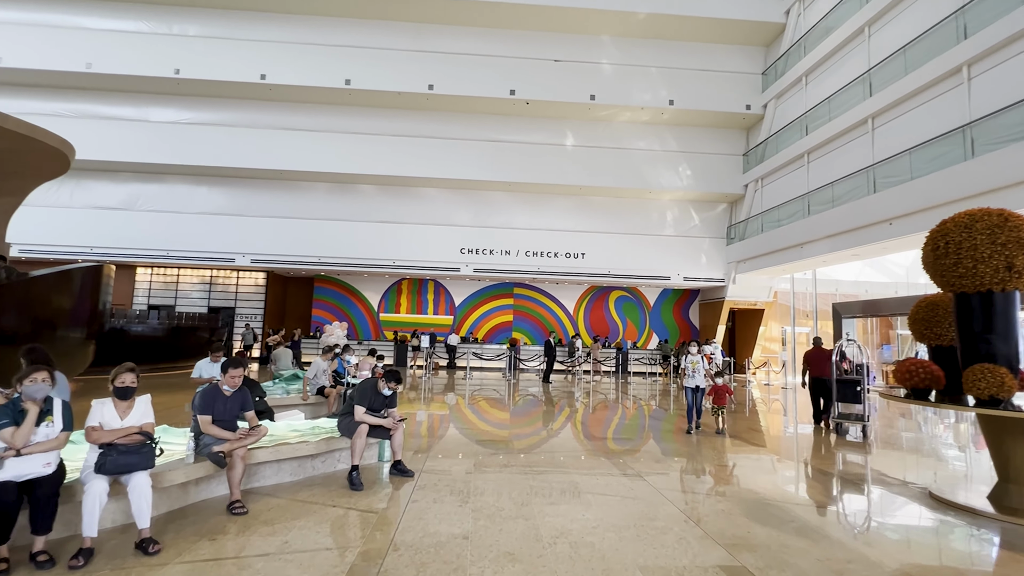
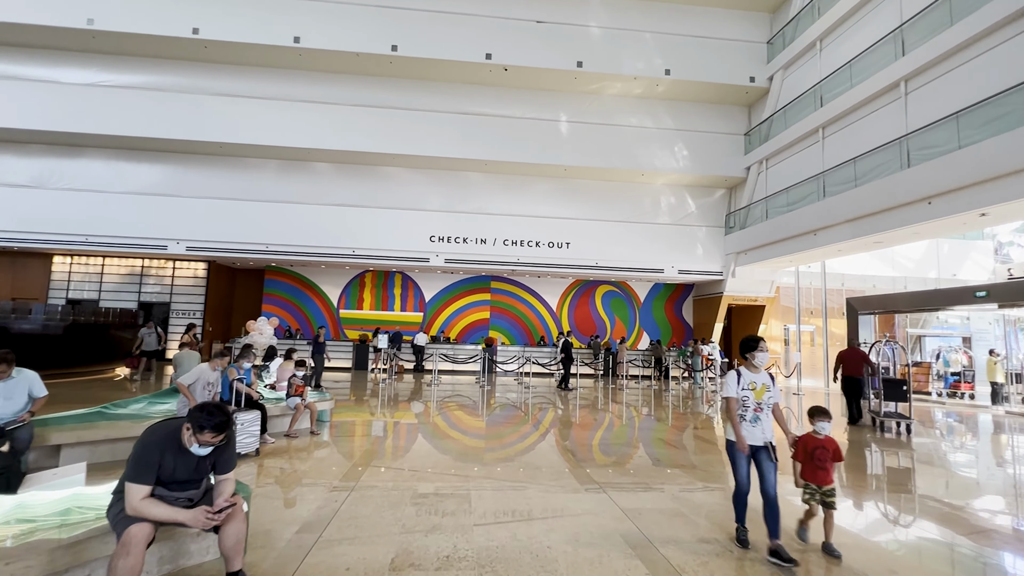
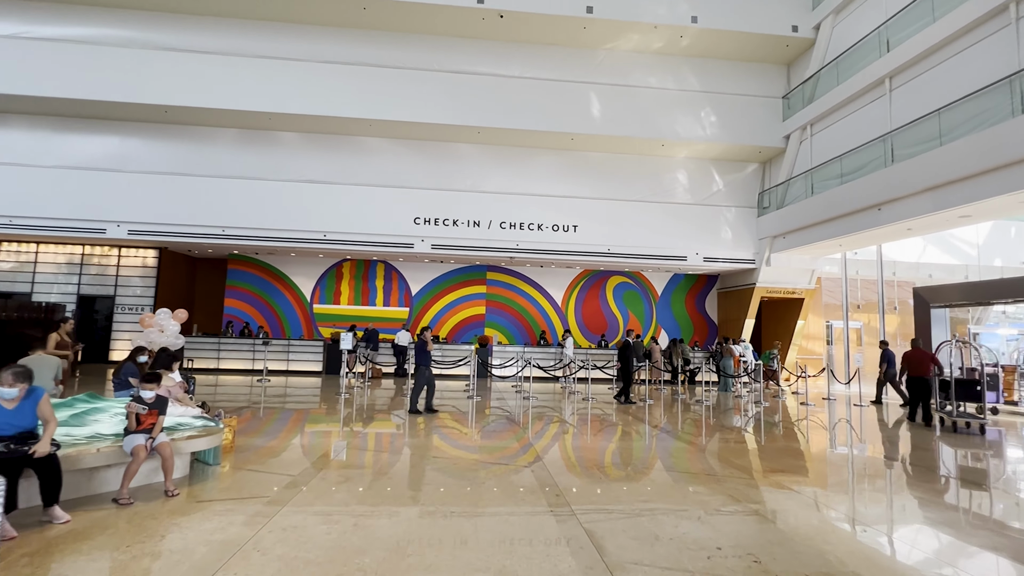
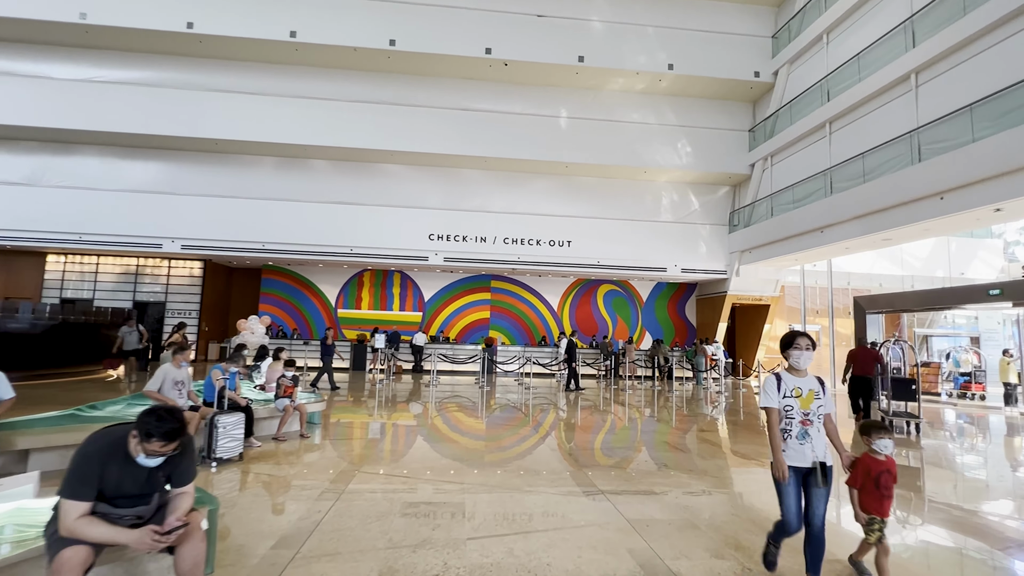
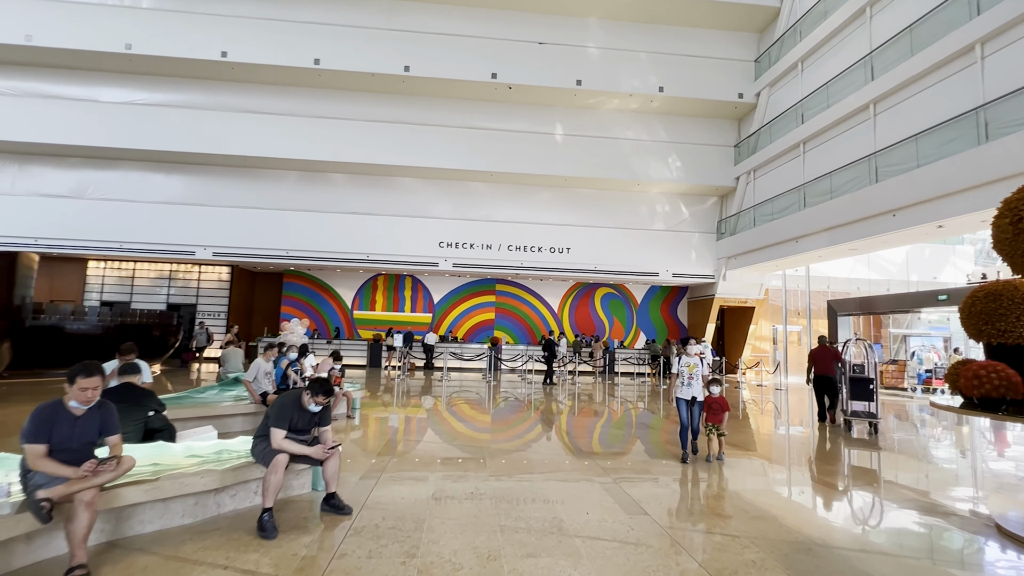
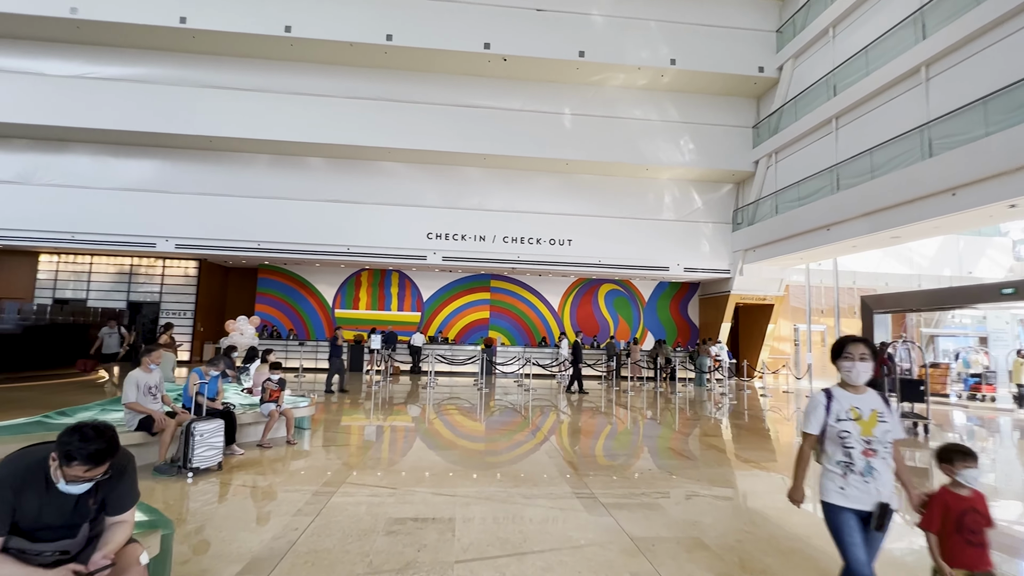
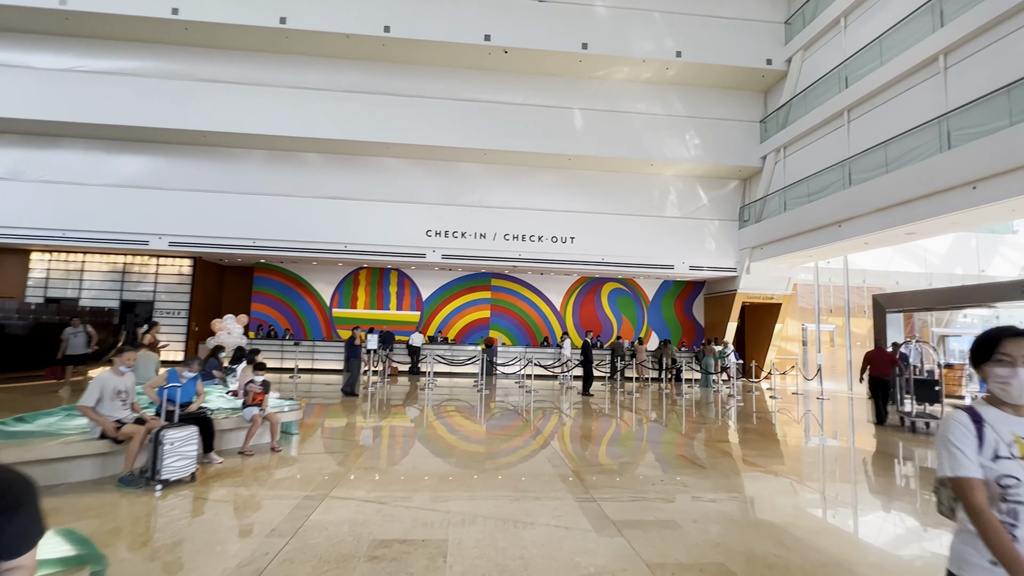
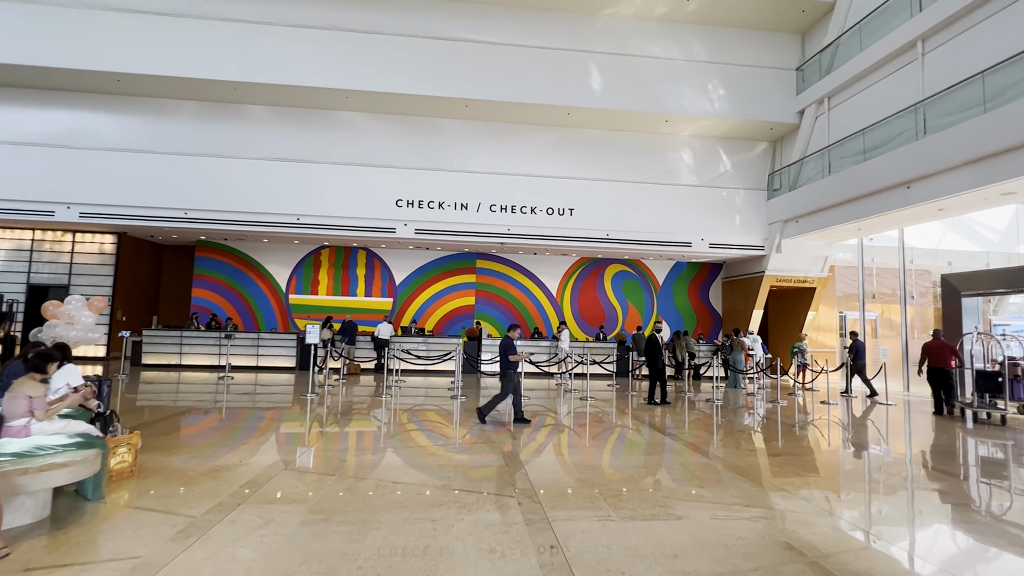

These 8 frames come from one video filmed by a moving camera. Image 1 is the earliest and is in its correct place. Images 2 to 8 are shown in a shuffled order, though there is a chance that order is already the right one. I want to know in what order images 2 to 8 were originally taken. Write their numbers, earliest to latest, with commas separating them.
5, 2, 4, 6, 7, 3, 8
